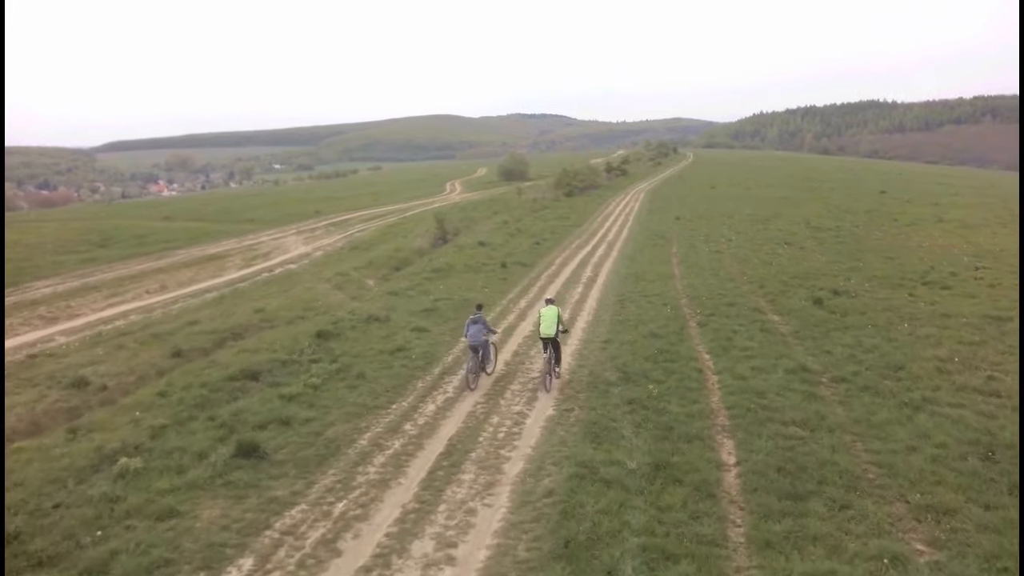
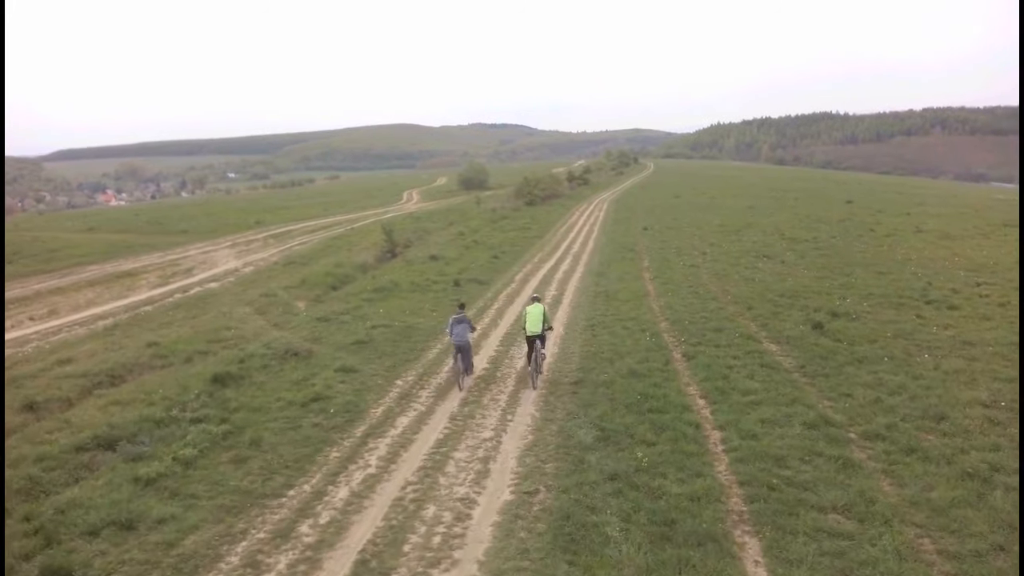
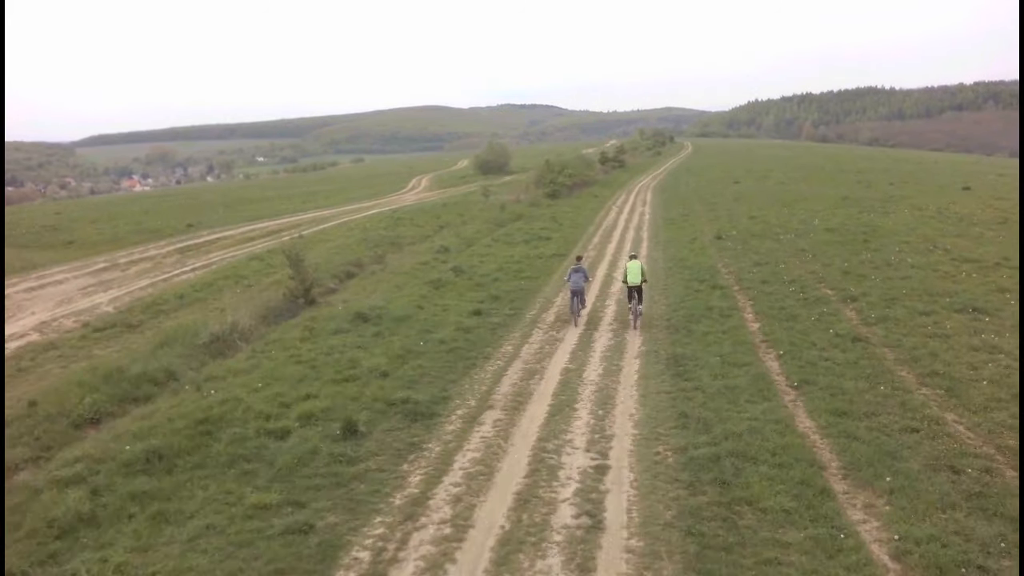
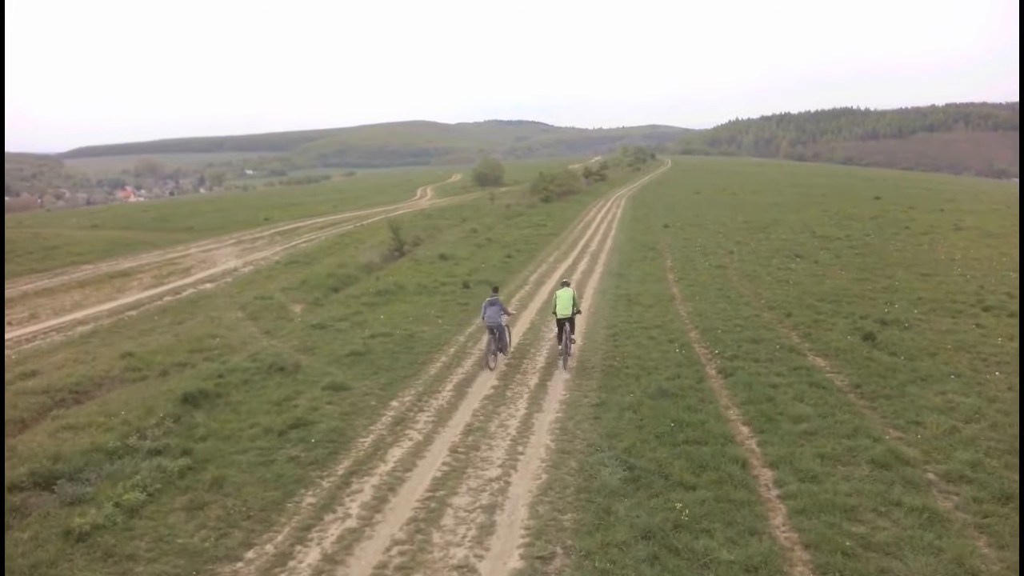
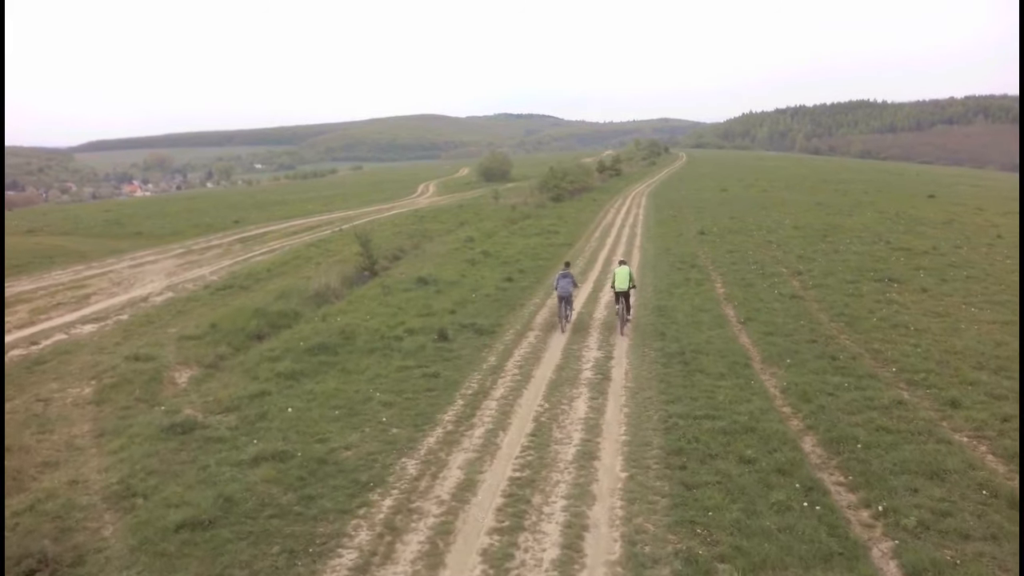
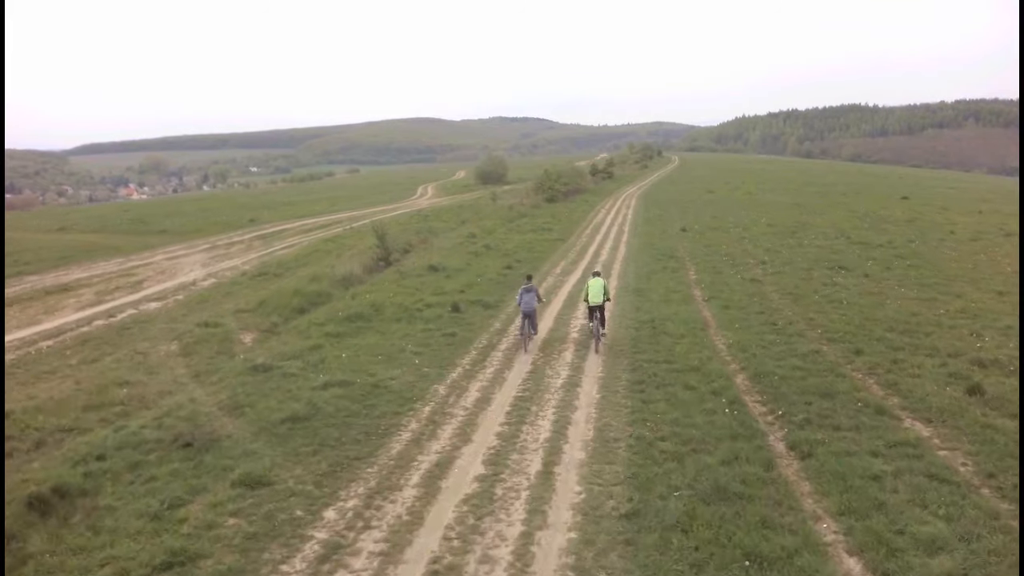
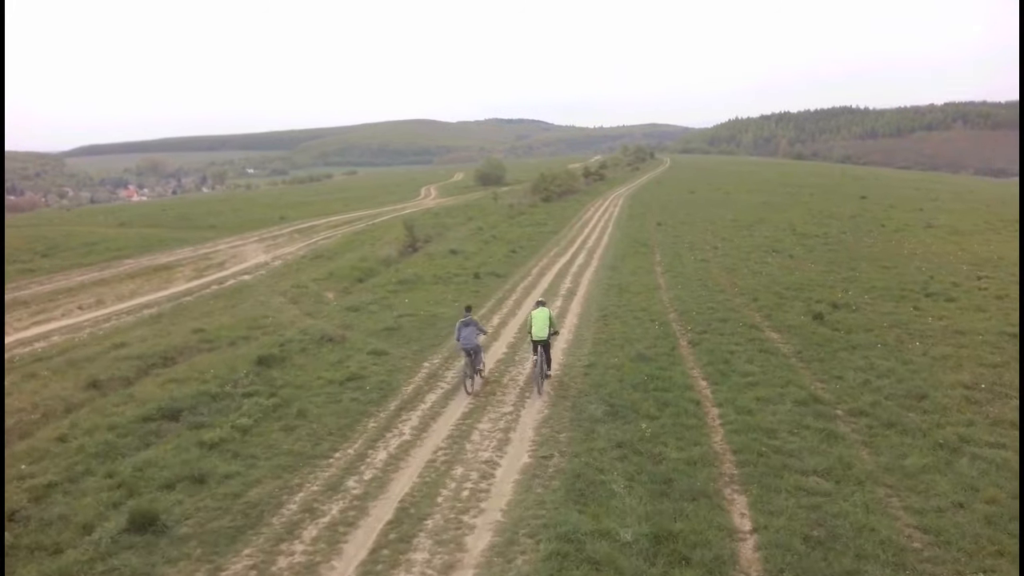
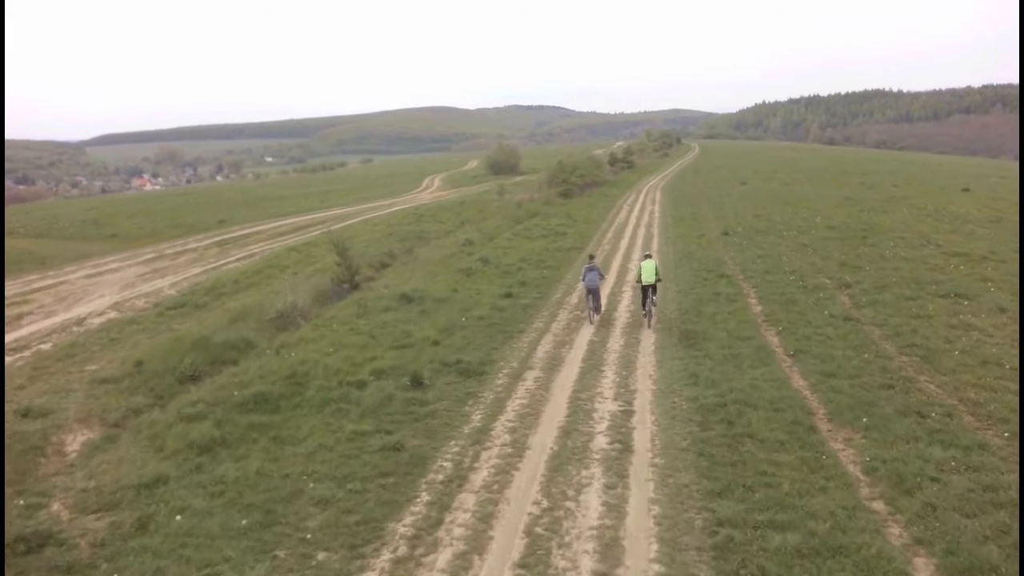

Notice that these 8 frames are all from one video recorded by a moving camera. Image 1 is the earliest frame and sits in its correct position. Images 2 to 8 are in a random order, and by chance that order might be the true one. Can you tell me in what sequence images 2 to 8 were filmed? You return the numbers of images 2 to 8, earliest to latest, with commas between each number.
7, 2, 4, 6, 5, 8, 3
